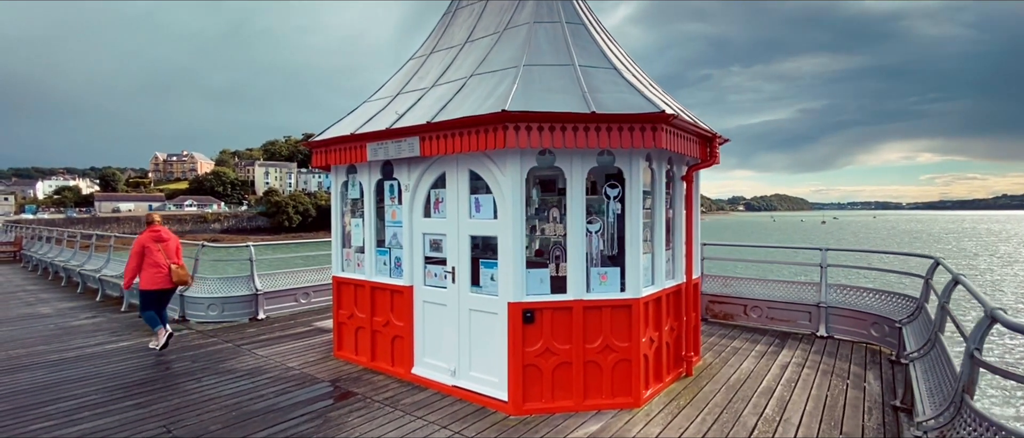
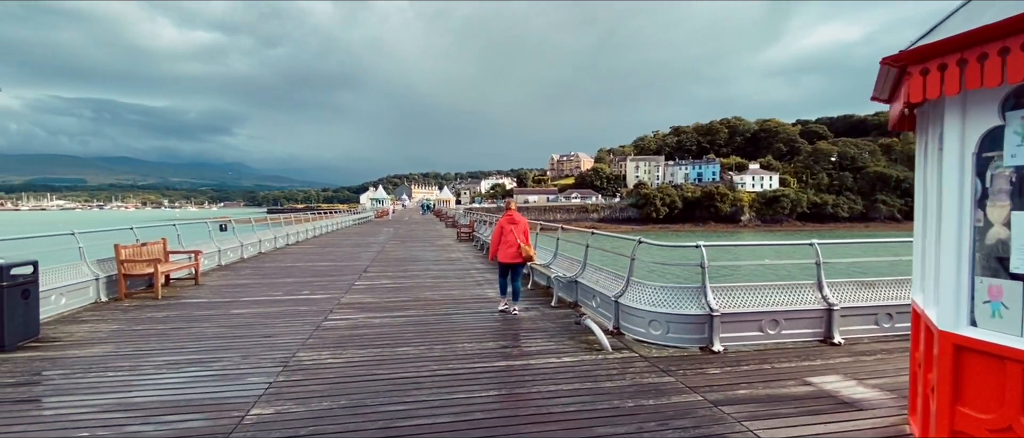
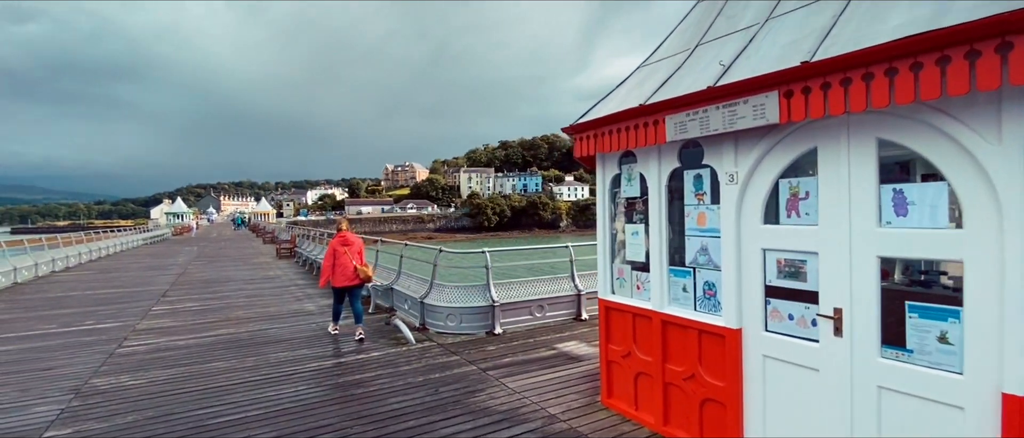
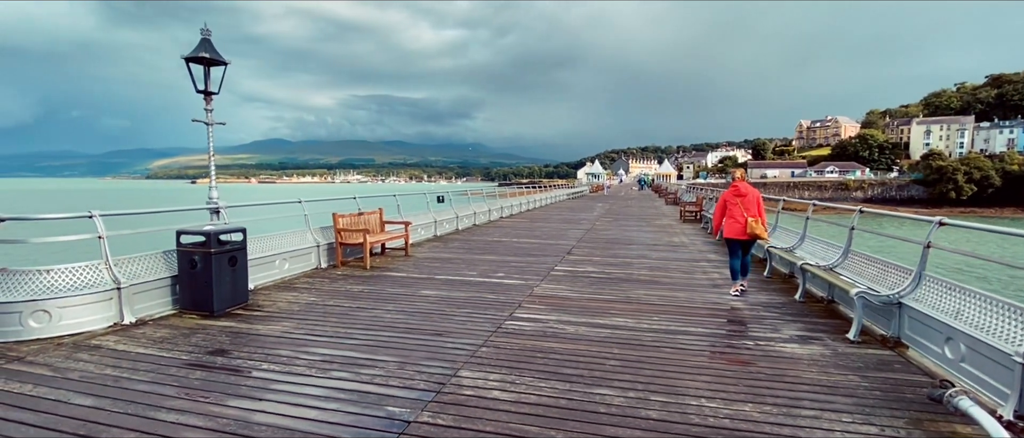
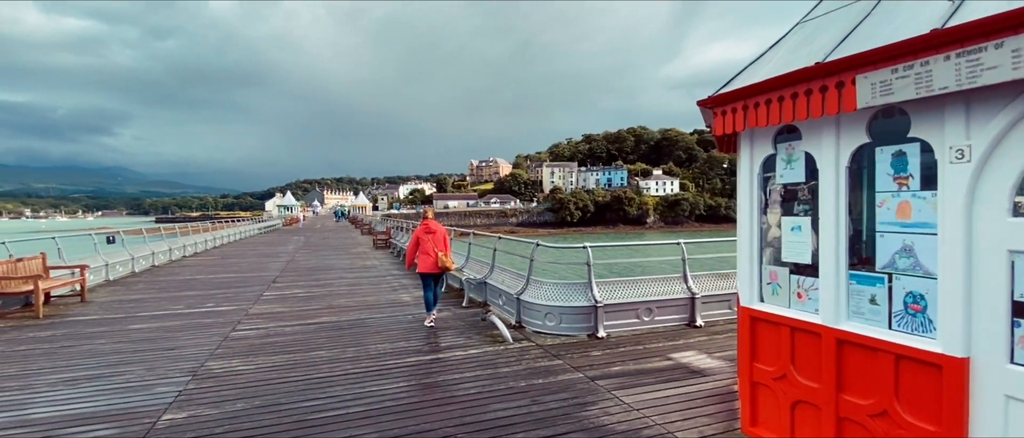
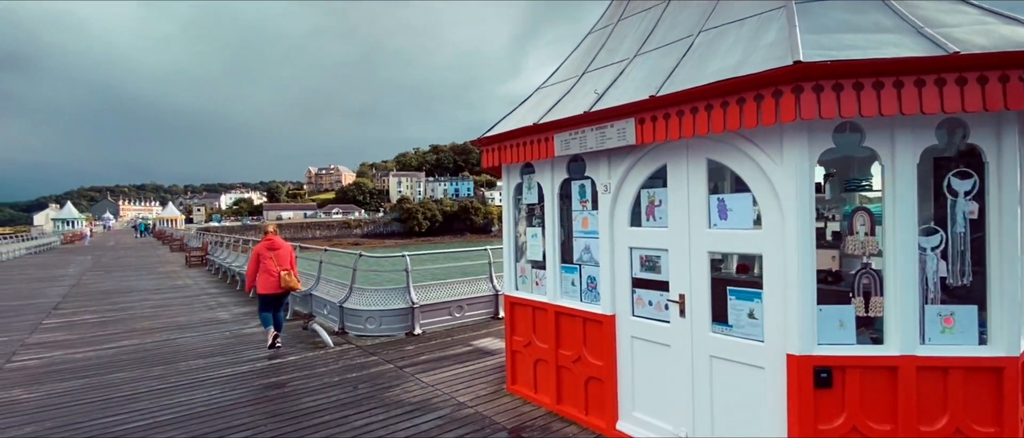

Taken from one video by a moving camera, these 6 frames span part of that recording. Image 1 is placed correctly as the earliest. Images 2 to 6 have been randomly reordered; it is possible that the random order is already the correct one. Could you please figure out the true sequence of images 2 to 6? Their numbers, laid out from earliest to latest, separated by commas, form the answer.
6, 3, 5, 2, 4
